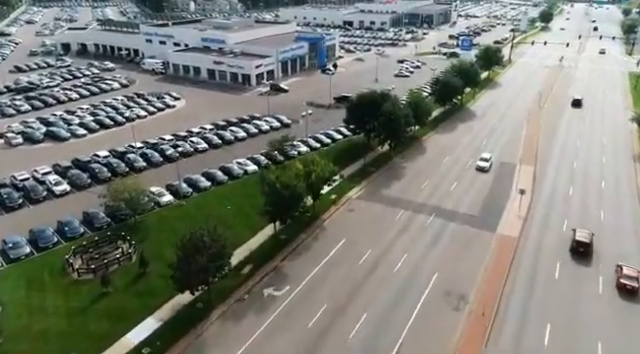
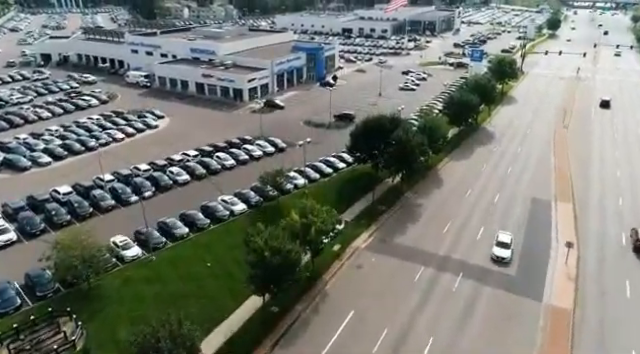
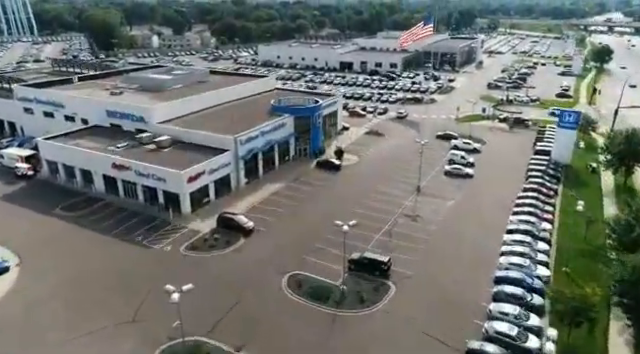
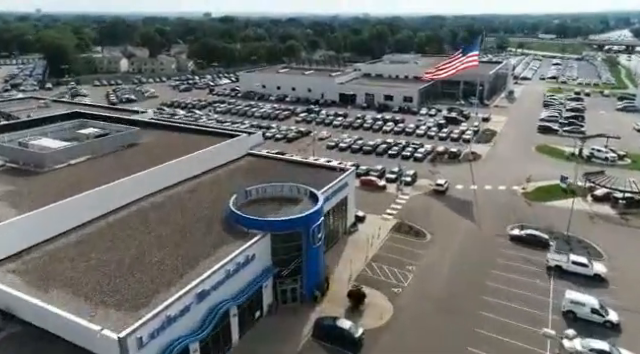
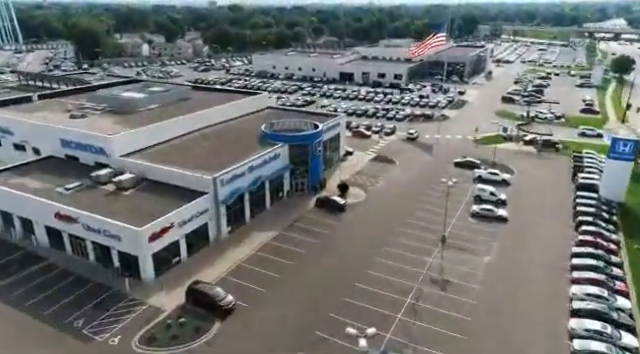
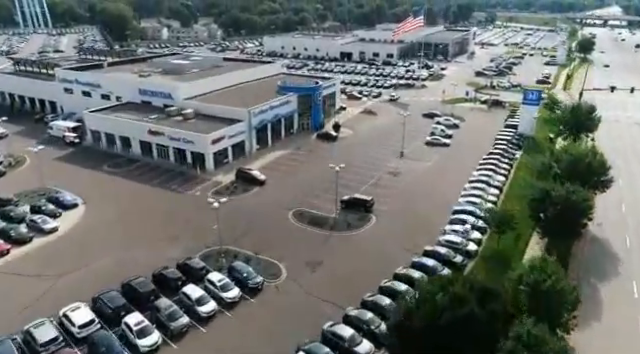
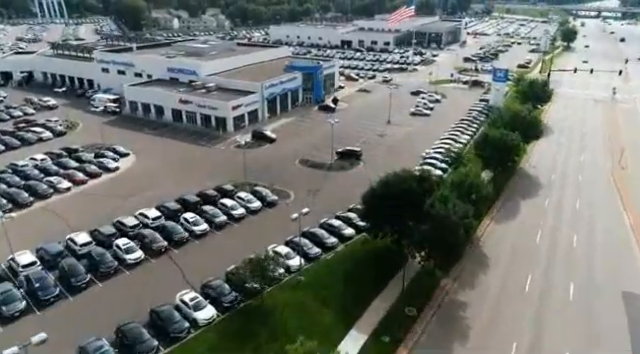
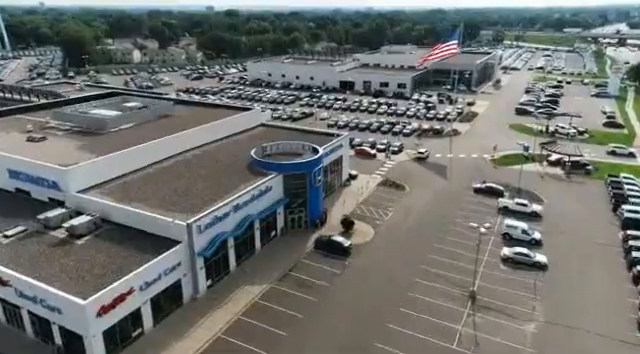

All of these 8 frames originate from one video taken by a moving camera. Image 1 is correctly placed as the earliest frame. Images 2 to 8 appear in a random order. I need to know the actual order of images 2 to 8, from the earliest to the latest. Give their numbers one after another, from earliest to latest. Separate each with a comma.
2, 7, 6, 3, 5, 8, 4
